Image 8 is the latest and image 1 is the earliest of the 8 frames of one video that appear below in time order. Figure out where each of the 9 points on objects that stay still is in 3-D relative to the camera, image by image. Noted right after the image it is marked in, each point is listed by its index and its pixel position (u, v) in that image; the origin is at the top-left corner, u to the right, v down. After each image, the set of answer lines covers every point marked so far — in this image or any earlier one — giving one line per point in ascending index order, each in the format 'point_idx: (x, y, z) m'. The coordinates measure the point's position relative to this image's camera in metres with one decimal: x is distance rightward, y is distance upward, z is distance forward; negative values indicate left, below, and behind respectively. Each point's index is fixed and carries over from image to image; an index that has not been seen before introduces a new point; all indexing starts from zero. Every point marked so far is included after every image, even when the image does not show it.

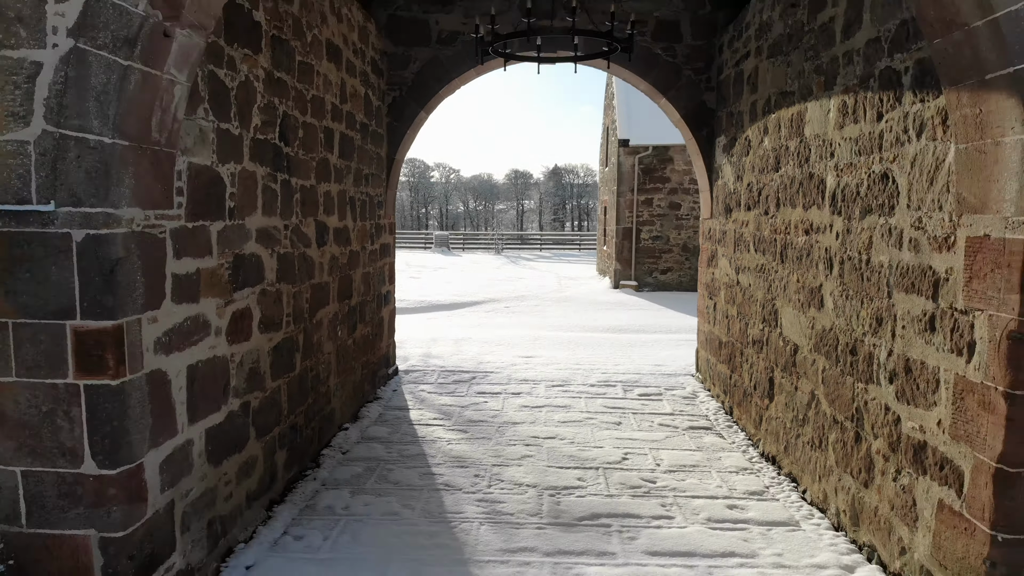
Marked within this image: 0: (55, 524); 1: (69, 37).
0: (-3.1, -1.6, +2.0) m
1: (-2.8, +1.5, +1.9) m
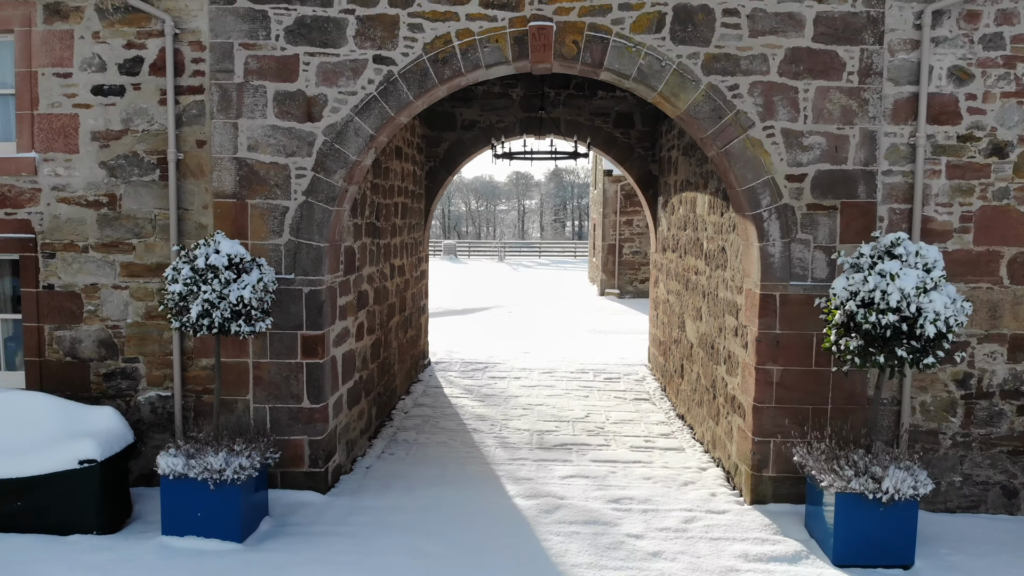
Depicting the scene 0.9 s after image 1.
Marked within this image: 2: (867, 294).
0: (-3.0, -1.9, +3.8) m
1: (-2.7, +1.2, +3.8) m
2: (+3.8, -0.1, +3.0) m
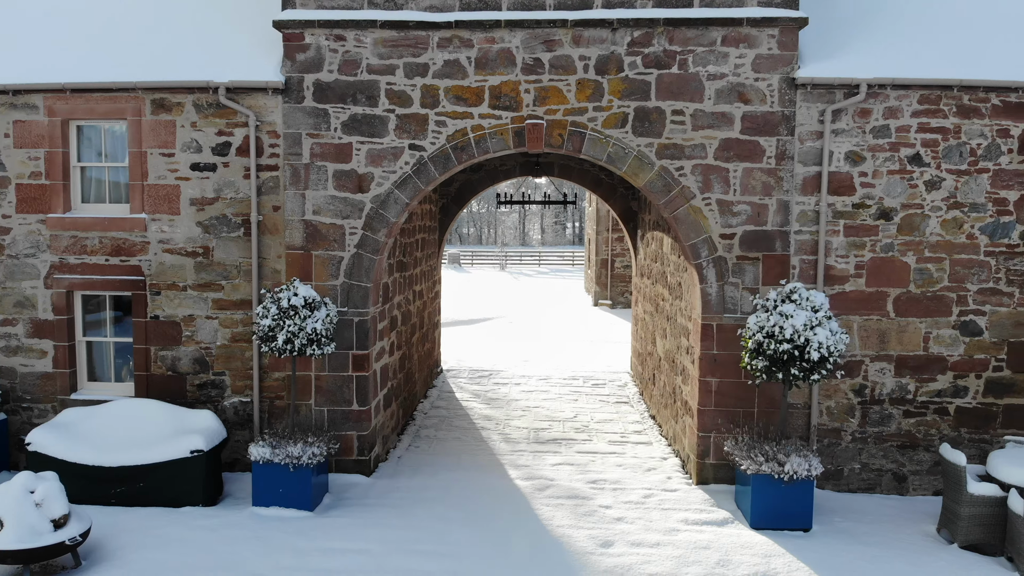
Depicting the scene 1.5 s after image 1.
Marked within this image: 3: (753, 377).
0: (-3.0, -2.5, +4.9) m
1: (-2.7, +0.7, +4.9) m
2: (+3.8, -0.6, +4.1) m
3: (+3.7, -1.4, +4.5) m
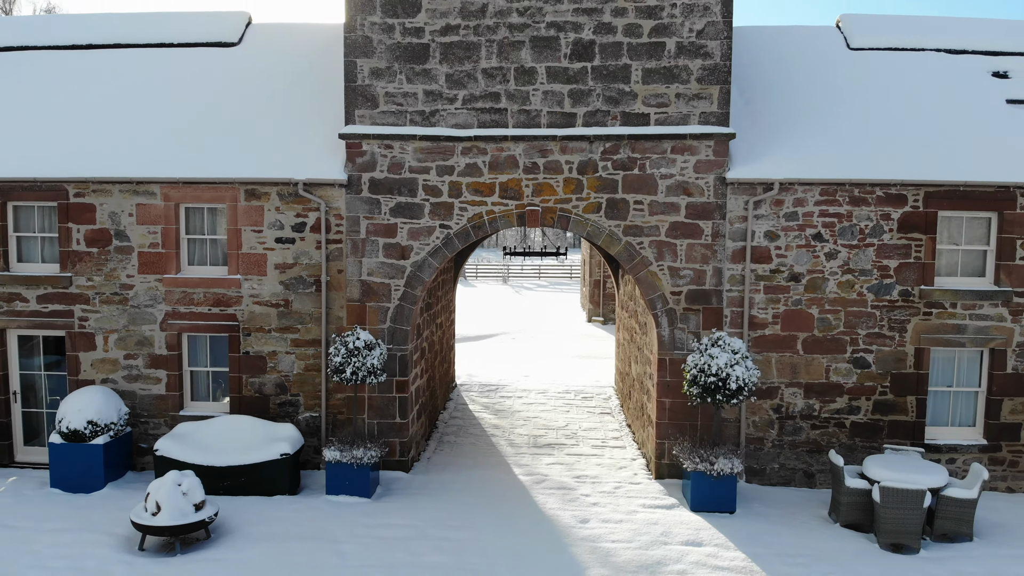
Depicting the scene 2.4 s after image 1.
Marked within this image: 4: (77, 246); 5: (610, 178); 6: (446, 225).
0: (-2.9, -3.4, +6.5) m
1: (-2.6, -0.3, +6.5) m
2: (+3.9, -1.6, +5.7) m
3: (+3.8, -2.4, +6.0) m
4: (-10.2, +1.0, +6.6) m
5: (+2.2, +2.5, +6.3) m
6: (-1.5, +1.4, +6.5) m
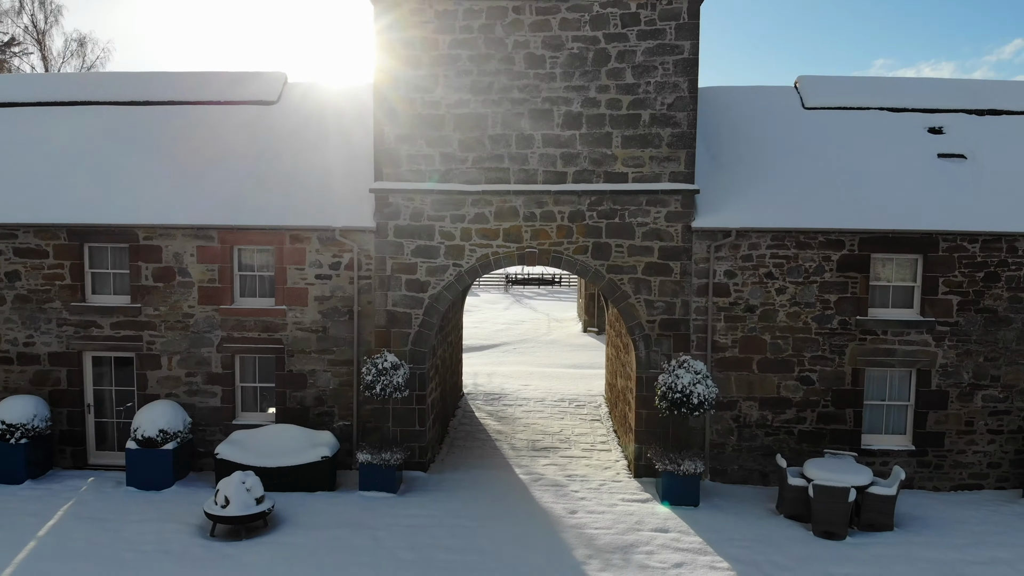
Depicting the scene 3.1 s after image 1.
0: (-2.9, -4.2, +7.7) m
1: (-2.6, -1.1, +7.7) m
2: (+3.9, -2.4, +6.9) m
3: (+3.8, -3.2, +7.2) m
4: (-10.2, +0.2, +7.8) m
5: (+2.2, +1.7, +7.5) m
6: (-1.5, +0.7, +7.7) m
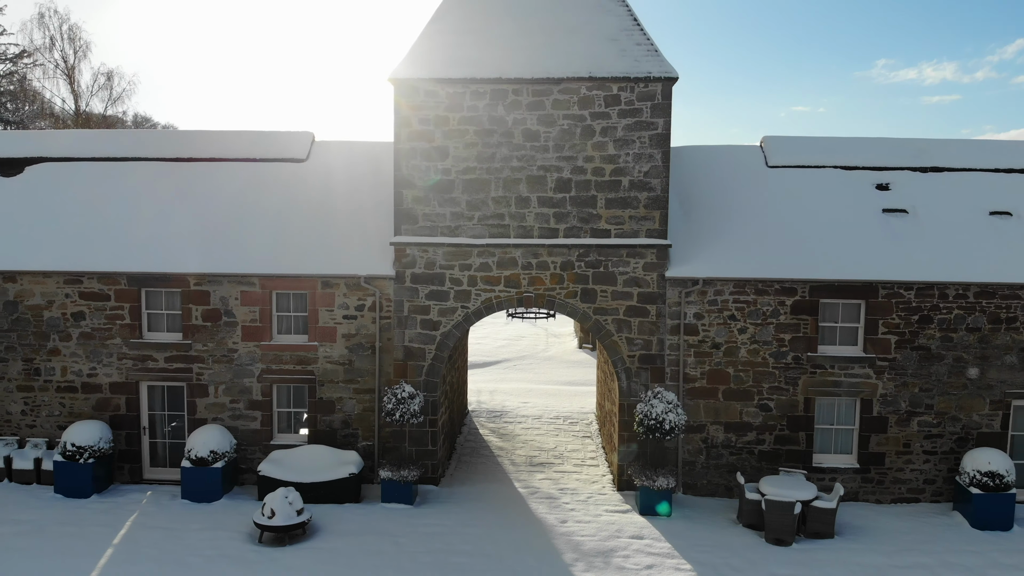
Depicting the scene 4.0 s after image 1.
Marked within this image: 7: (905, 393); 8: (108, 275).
0: (-2.9, -5.5, +9.0) m
1: (-2.6, -2.3, +8.9) m
2: (+3.9, -3.6, +8.1) m
3: (+3.8, -4.4, +8.4) m
4: (-10.2, -1.1, +9.1) m
5: (+2.2, +0.4, +8.7) m
6: (-1.5, -0.6, +8.9) m
7: (+11.9, -3.2, +8.5) m
8: (-13.1, +0.4, +9.1) m
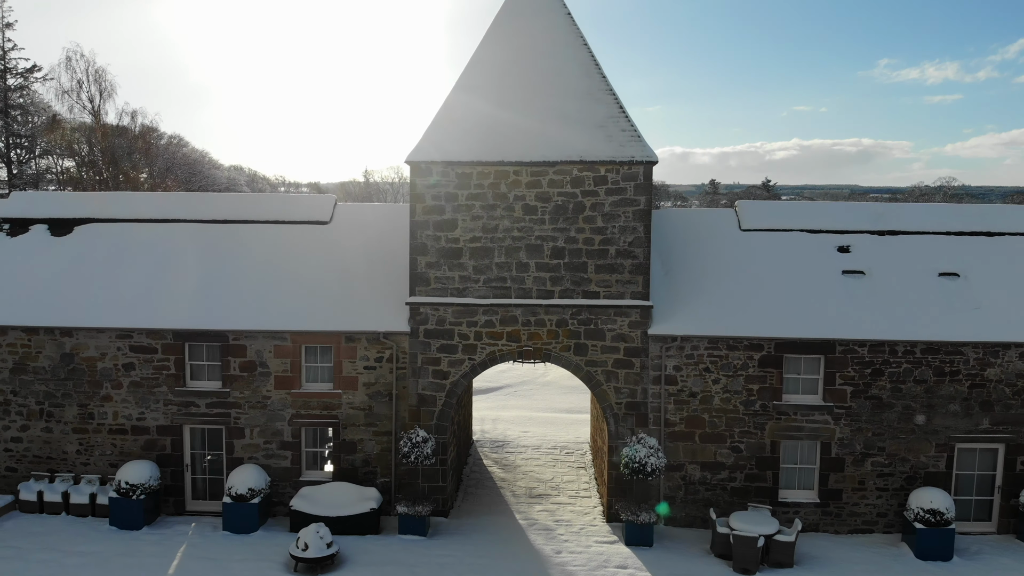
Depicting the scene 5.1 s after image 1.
0: (-2.8, -7.4, +10.1) m
1: (-2.5, -4.3, +10.1) m
2: (+3.9, -5.5, +9.3) m
3: (+3.9, -6.3, +9.6) m
4: (-10.2, -3.0, +10.2) m
5: (+2.3, -1.5, +9.9) m
6: (-1.4, -2.5, +10.1) m
7: (+12.0, -5.1, +9.7) m
8: (-13.0, -1.5, +10.3) m
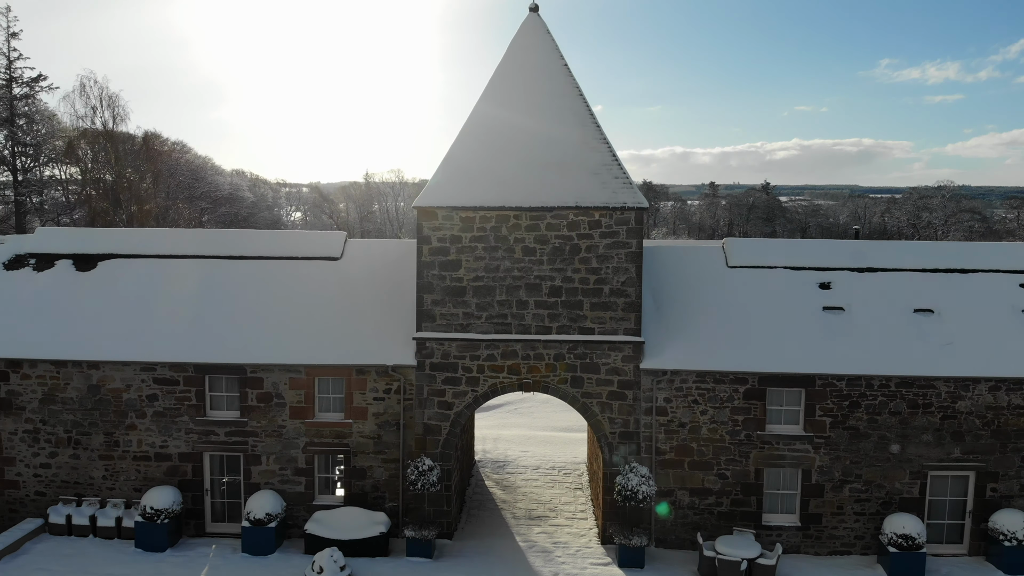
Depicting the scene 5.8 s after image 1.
0: (-2.8, -8.8, +10.8) m
1: (-2.5, -5.7, +10.8) m
2: (+4.0, -6.9, +9.9) m
3: (+3.9, -7.7, +10.2) m
4: (-10.1, -4.4, +10.9) m
5: (+2.3, -2.9, +10.6) m
6: (-1.4, -3.9, +10.8) m
7: (+12.0, -6.5, +10.3) m
8: (-13.0, -2.9, +10.9) m
